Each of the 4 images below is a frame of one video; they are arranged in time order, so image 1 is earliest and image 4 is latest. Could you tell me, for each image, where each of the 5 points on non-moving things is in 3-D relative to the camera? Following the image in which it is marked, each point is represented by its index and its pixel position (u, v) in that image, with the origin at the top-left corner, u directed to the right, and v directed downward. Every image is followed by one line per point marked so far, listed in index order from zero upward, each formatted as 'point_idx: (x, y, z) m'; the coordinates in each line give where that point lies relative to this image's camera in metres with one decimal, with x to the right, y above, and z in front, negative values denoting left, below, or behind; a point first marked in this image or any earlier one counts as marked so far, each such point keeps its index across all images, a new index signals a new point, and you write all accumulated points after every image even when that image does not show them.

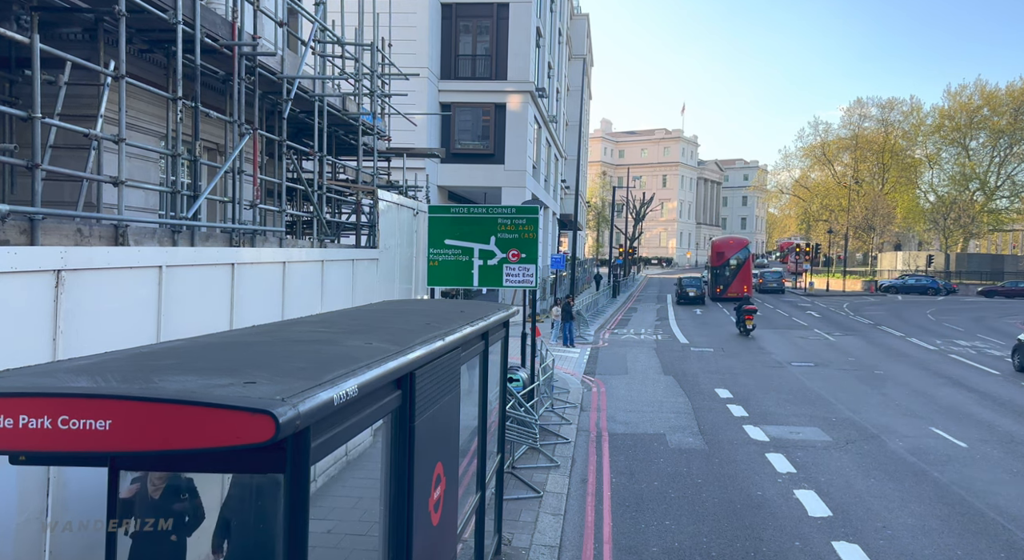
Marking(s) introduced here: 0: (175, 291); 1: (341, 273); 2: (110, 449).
0: (-2.6, -0.1, +5.5) m
1: (-2.2, +0.1, +8.9) m
2: (-1.2, -0.5, +2.1) m
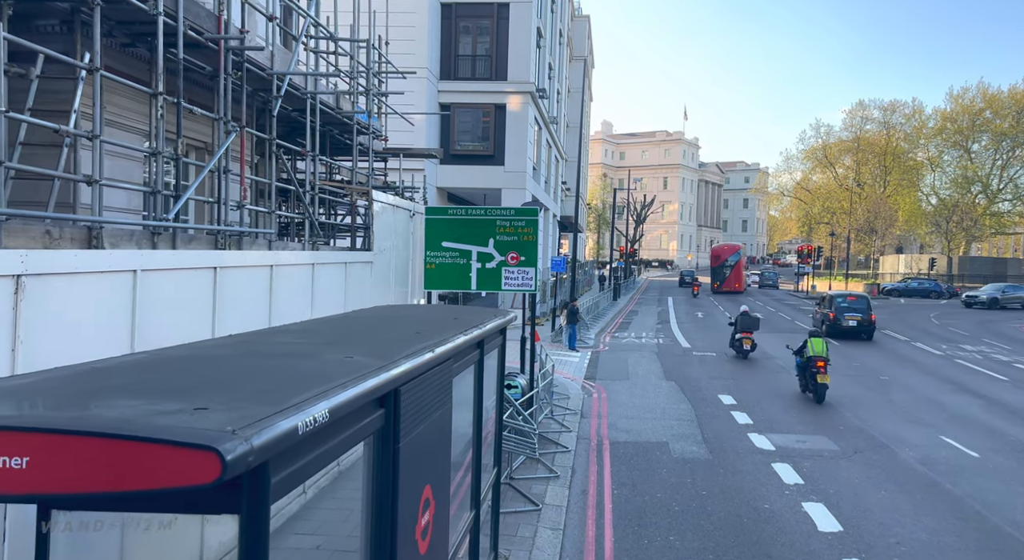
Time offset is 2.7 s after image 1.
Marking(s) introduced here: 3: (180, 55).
0: (-2.6, -0.1, +5.2) m
1: (-2.2, 0.0, +8.6) m
2: (-1.2, -0.5, +1.8) m
3: (-2.9, +2.0, +6.2) m
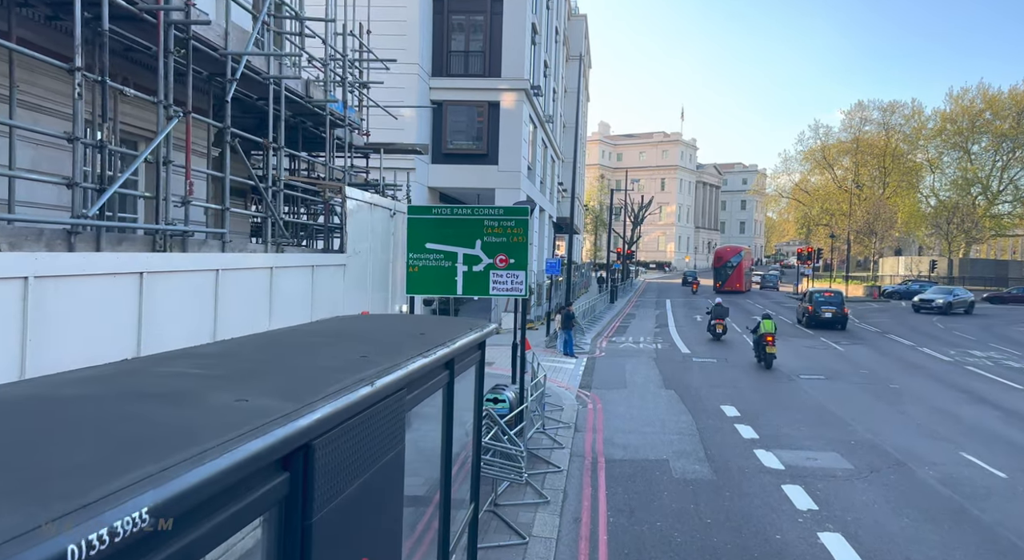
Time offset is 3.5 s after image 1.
0: (-2.8, -0.2, +4.3) m
1: (-2.4, 0.0, +7.7) m
2: (-1.4, -0.6, +0.9) m
3: (-3.1, +1.9, +5.4) m
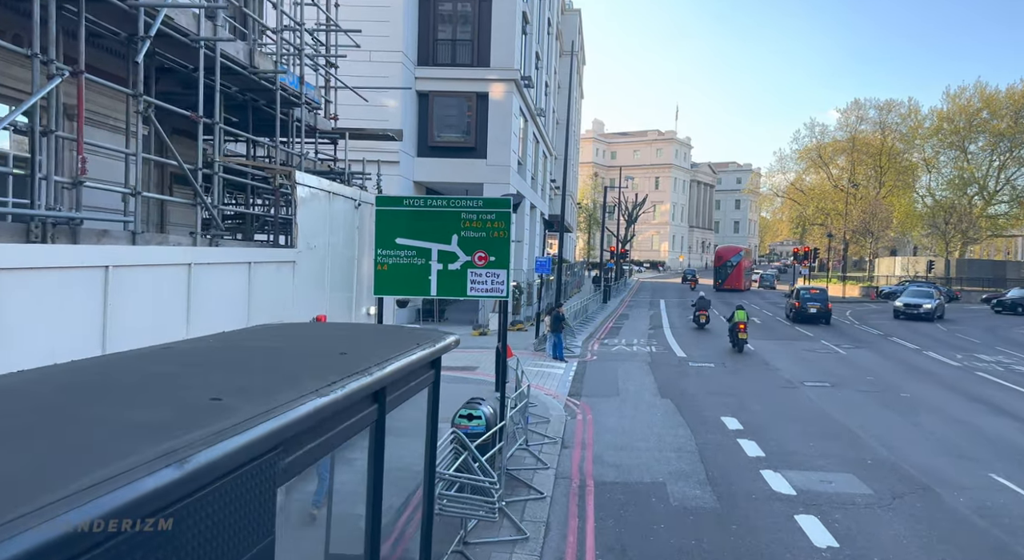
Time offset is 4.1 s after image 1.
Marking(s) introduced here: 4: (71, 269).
0: (-3.0, -0.2, +3.1) m
1: (-2.6, 0.0, +6.5) m
2: (-1.6, -0.6, -0.2) m
3: (-3.3, +1.9, +4.2) m
4: (-2.8, +0.1, +4.5) m
